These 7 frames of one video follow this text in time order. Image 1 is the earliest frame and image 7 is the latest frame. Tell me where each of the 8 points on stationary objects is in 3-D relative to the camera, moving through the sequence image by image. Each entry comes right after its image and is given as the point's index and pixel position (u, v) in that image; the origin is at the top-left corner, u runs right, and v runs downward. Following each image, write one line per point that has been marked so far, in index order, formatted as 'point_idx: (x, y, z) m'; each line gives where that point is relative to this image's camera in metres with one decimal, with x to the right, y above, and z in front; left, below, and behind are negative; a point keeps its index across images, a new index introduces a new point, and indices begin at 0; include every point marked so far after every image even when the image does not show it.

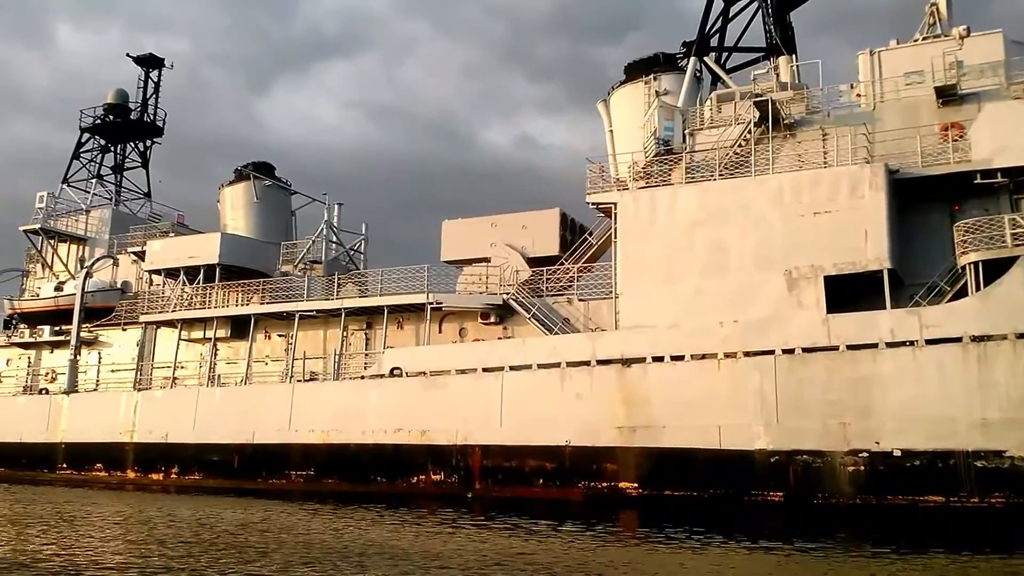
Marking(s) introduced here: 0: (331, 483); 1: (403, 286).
0: (-4.6, -5.0, +18.4) m
1: (-2.8, +0.1, +19.2) m
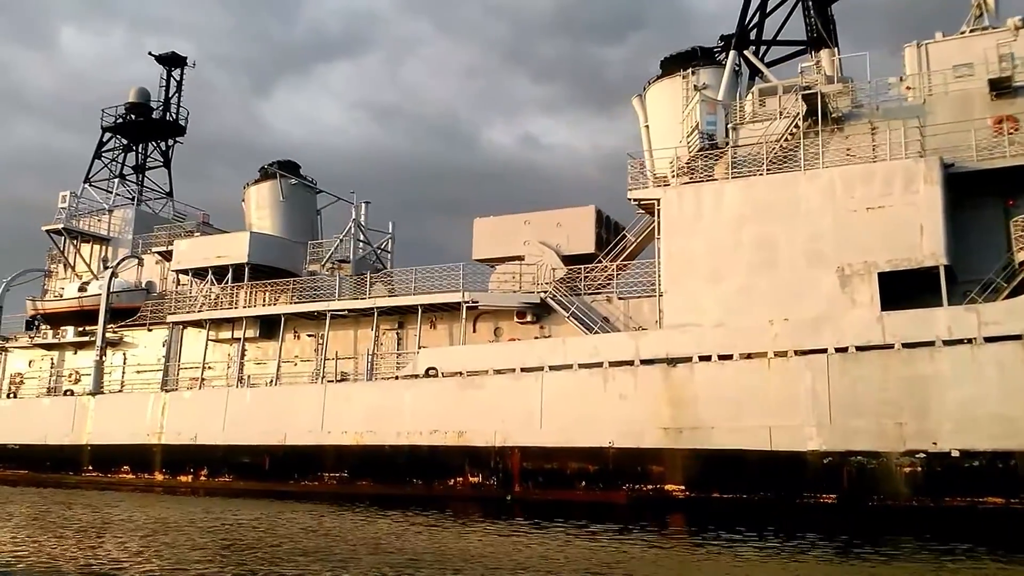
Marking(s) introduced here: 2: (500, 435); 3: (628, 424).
0: (-3.7, -4.9, +18.1) m
1: (-1.9, +0.1, +18.8) m
2: (-0.3, -3.4, +16.8) m
3: (+2.5, -3.0, +15.8) m
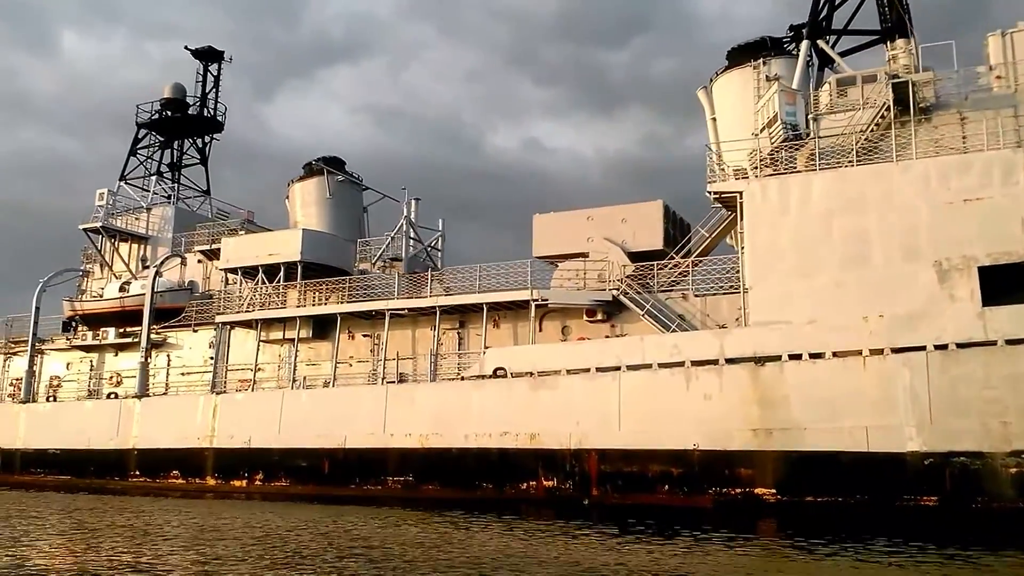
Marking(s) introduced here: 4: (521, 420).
0: (-1.9, -4.9, +17.5) m
1: (-0.2, +0.1, +18.3) m
2: (+1.4, -3.4, +16.3) m
3: (+4.3, -2.9, +15.2) m
4: (+0.2, -3.1, +16.8) m
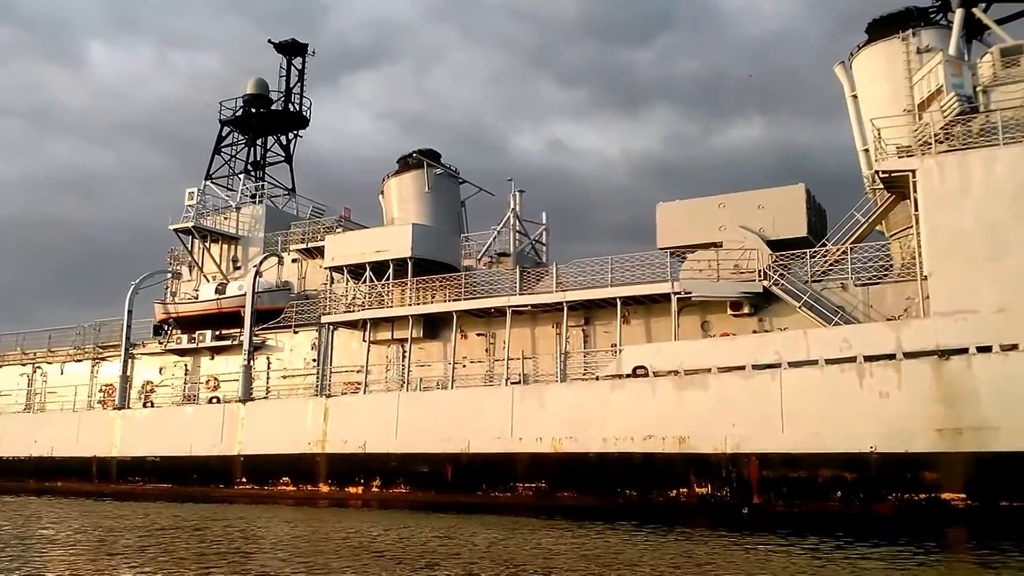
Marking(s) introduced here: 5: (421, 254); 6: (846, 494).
0: (+1.3, -4.8, +16.5) m
1: (+2.9, +0.3, +17.2) m
2: (+4.6, -3.2, +15.1) m
3: (+7.4, -2.6, +14.0) m
4: (+3.4, -2.9, +15.7) m
5: (-2.5, +0.9, +19.8) m
6: (+6.6, -4.0, +14.3) m
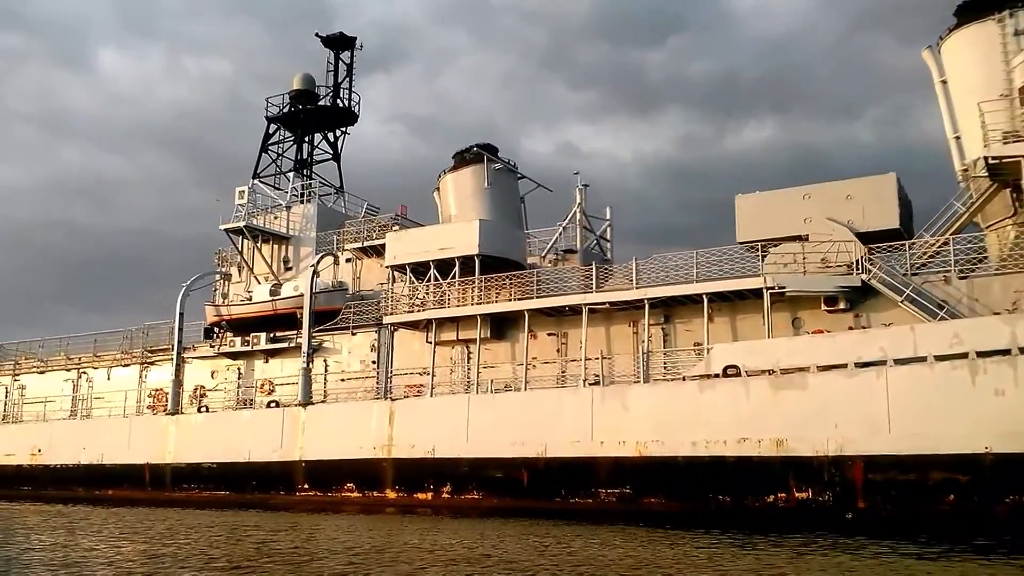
0: (+3.1, -4.7, +15.7) m
1: (+4.7, +0.4, +16.5) m
2: (+6.4, -3.0, +14.4) m
3: (+9.1, -2.5, +13.2) m
4: (+5.2, -2.8, +14.9) m
5: (-0.7, +1.0, +19.1) m
6: (+8.4, -3.9, +13.5) m
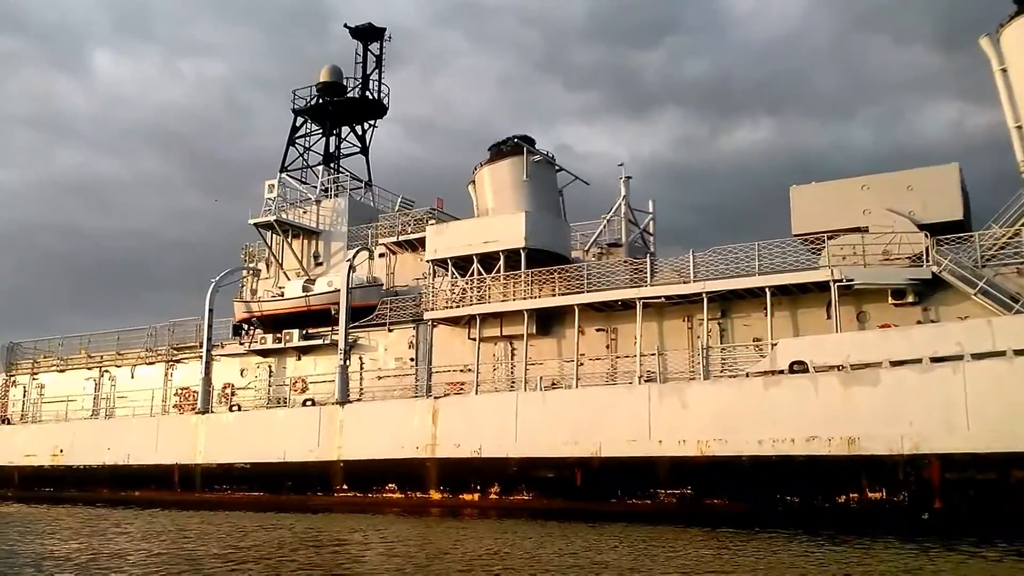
0: (+4.3, -4.5, +15.2) m
1: (+5.9, +0.6, +16.0) m
2: (+7.6, -2.9, +13.9) m
3: (+10.4, -2.3, +12.7) m
4: (+6.4, -2.7, +14.4) m
5: (+0.5, +1.1, +18.6) m
6: (+9.6, -3.7, +13.0) m
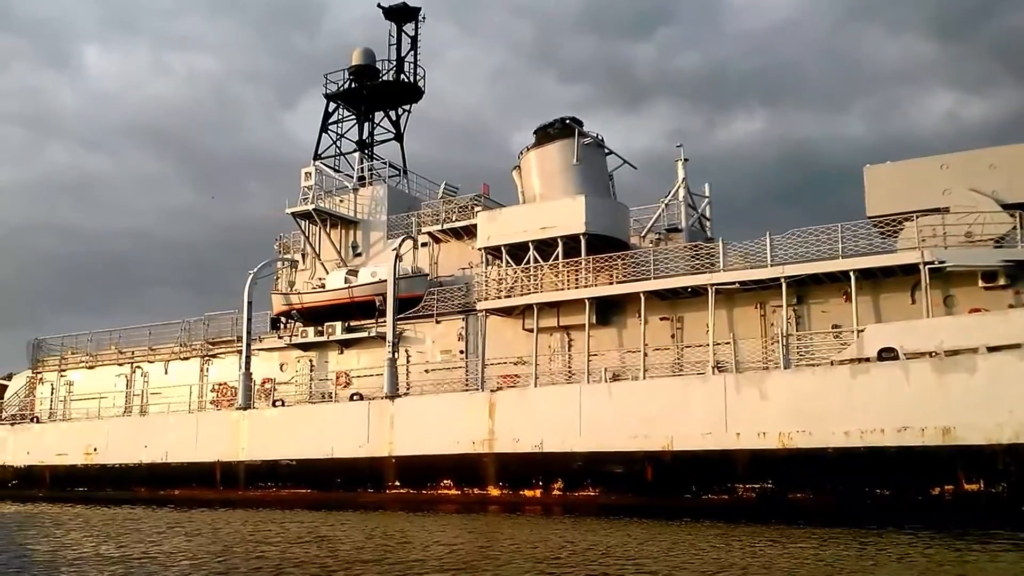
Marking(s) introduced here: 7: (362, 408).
0: (+5.8, -4.2, +14.6) m
1: (+7.4, +0.9, +15.2) m
2: (+9.1, -2.6, +13.2) m
3: (+11.8, -2.0, +12.1) m
4: (+7.8, -2.3, +13.8) m
5: (+1.9, +1.4, +17.9) m
6: (+11.1, -3.4, +12.4) m
7: (-3.9, -3.2, +18.9) m
